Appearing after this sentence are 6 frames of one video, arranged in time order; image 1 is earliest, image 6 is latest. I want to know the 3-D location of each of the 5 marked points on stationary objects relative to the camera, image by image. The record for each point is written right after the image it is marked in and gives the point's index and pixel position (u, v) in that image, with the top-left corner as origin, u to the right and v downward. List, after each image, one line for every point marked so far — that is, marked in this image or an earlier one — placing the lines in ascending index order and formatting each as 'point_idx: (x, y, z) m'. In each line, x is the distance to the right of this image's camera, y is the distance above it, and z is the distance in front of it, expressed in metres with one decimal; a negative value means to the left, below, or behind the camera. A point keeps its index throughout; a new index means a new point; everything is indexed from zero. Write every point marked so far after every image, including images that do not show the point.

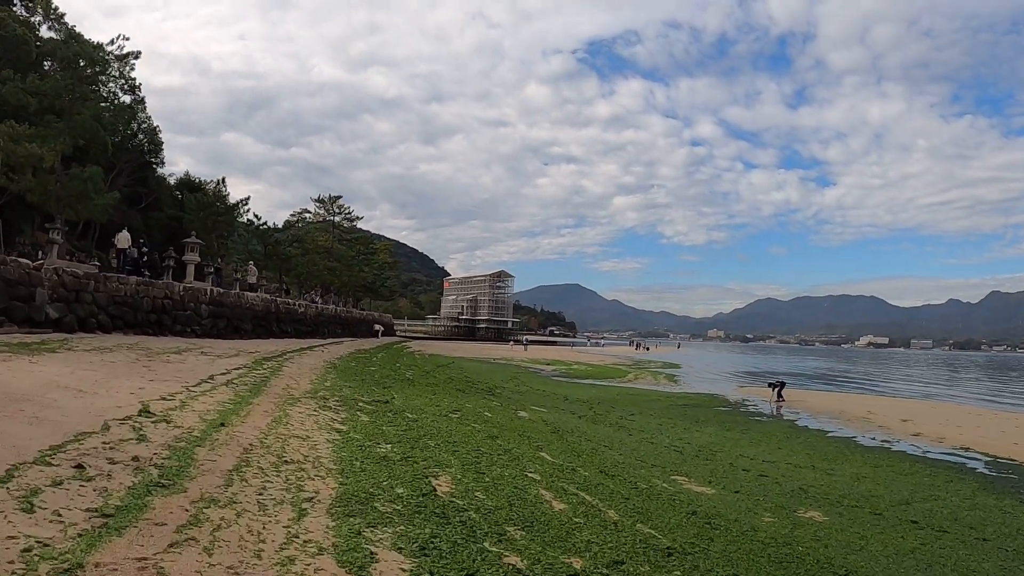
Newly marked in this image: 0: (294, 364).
0: (-6.2, -2.2, +18.1) m
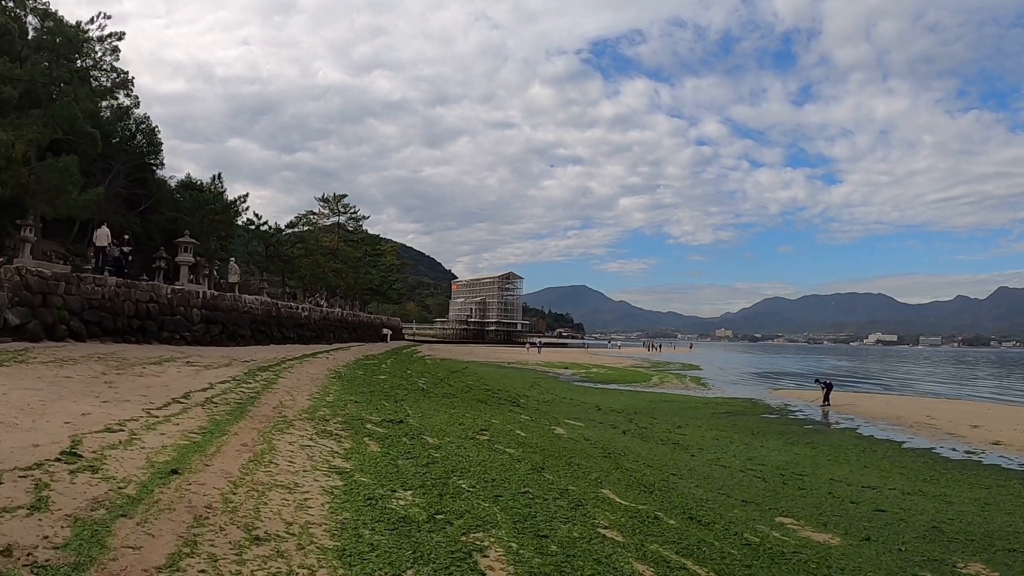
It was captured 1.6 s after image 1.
0: (-5.5, -2.2, +15.9) m
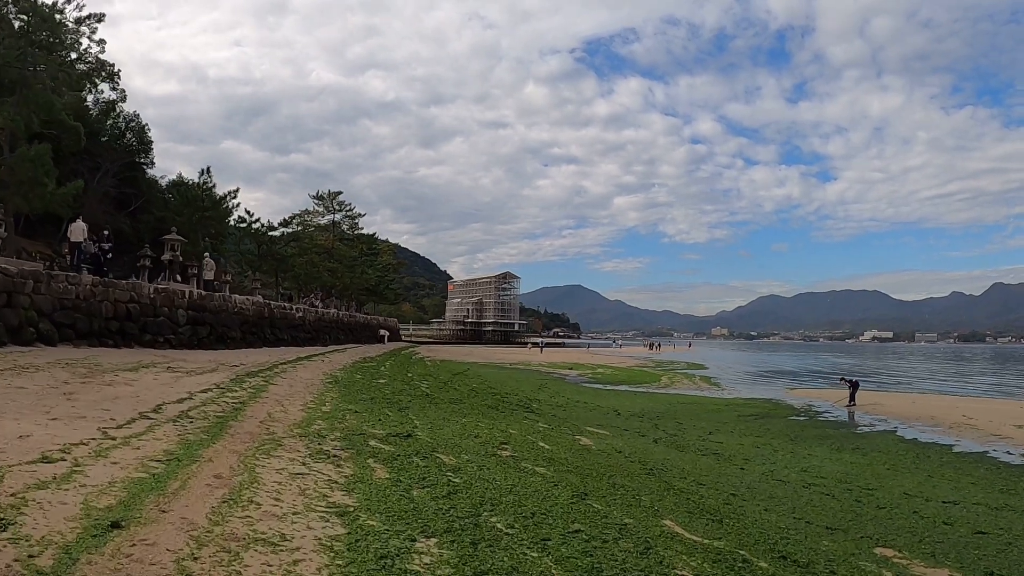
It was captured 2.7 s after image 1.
0: (-5.2, -2.1, +14.5) m
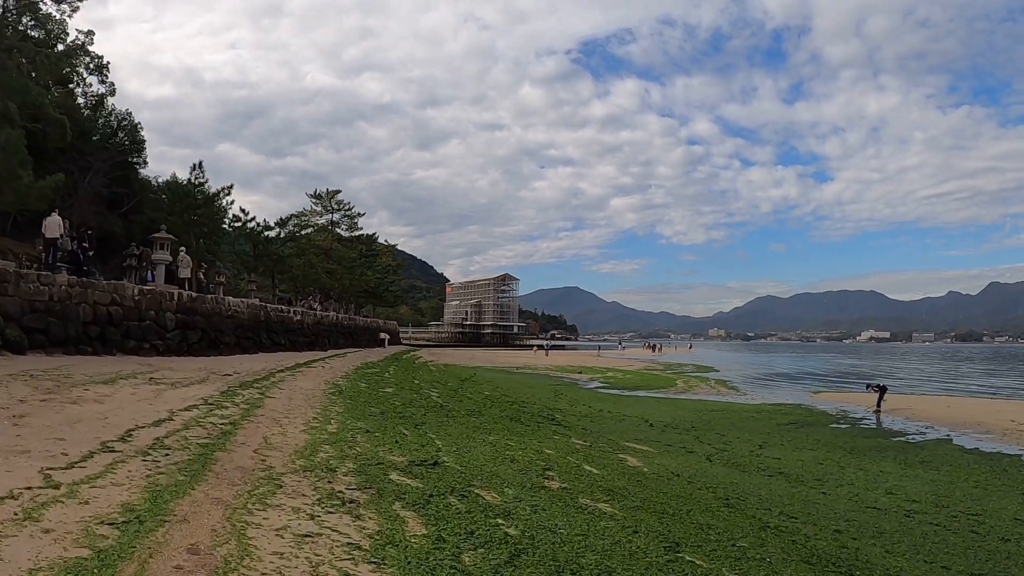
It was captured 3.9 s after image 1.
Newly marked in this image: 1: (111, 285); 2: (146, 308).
0: (-4.6, -2.1, +13.0) m
1: (-10.1, +0.1, +16.0) m
2: (-9.9, -0.5, +17.2) m
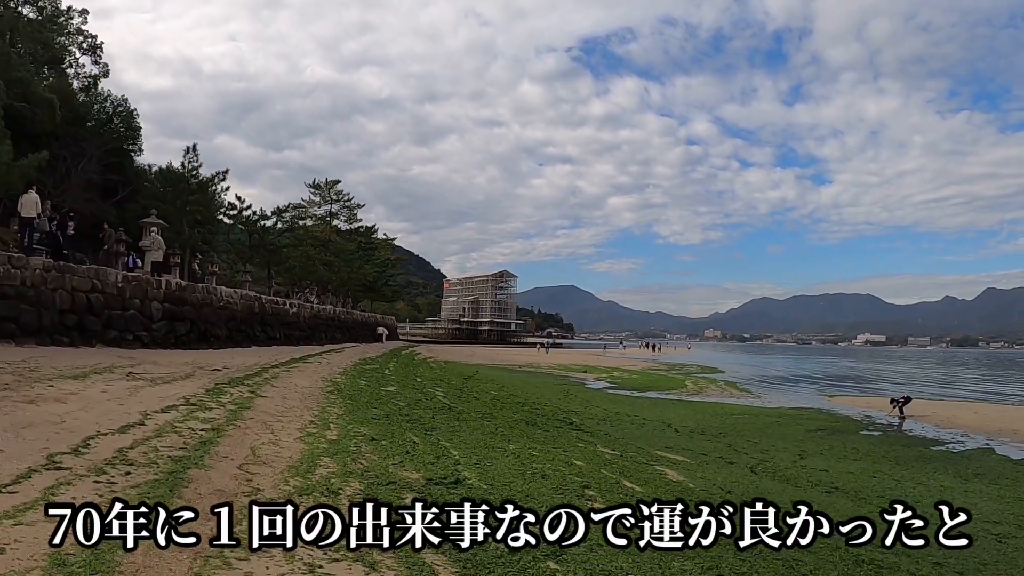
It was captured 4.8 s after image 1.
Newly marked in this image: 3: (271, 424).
0: (-4.3, -1.8, +11.7) m
1: (-9.8, +0.4, +14.8) m
2: (-9.6, -0.2, +16.0) m
3: (-2.9, -1.6, +7.6) m
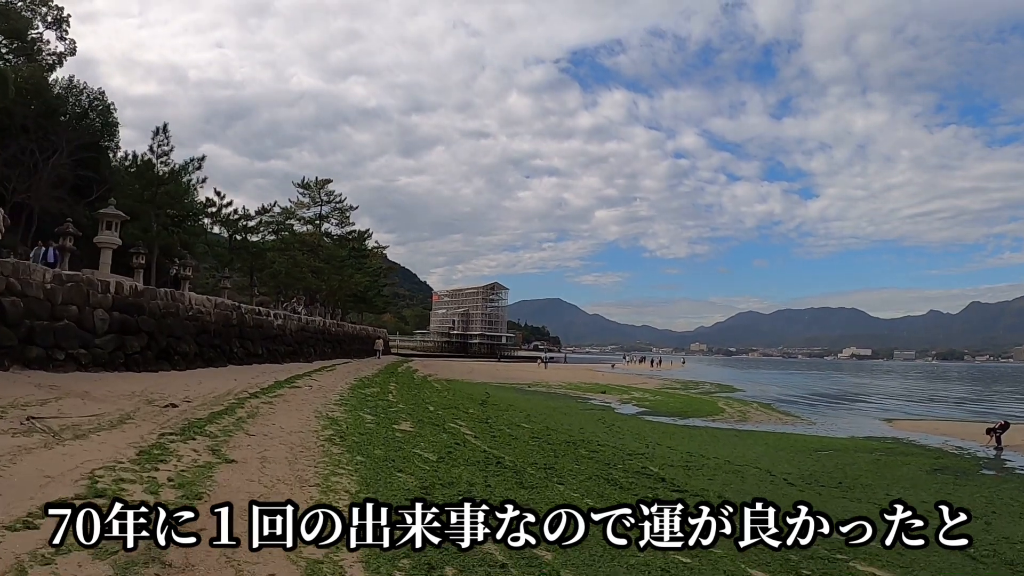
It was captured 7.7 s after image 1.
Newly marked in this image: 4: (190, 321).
0: (-3.2, -1.9, +8.0) m
1: (-8.8, +0.3, +11.0) m
2: (-8.6, -0.3, +12.2) m
3: (-1.7, -1.6, +3.9) m
4: (-8.8, -1.0, +17.4) m
